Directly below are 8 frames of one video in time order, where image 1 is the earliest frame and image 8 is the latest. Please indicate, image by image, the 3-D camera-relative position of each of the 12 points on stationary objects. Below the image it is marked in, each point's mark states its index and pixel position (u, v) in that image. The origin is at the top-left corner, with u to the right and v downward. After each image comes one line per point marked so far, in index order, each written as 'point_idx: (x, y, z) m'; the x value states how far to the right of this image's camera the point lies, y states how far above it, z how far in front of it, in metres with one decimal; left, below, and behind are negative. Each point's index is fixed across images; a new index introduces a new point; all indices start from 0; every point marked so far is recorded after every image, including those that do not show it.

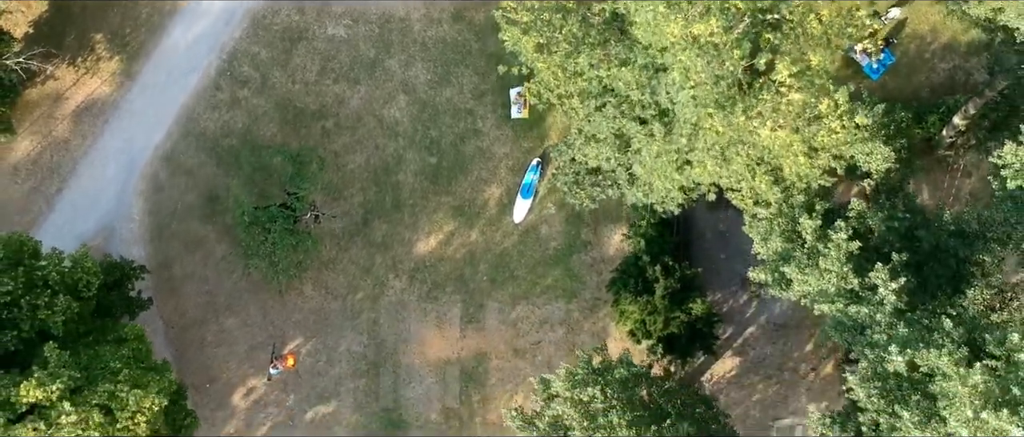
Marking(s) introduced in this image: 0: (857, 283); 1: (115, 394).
0: (+5.6, -1.1, +15.1) m
1: (-7.0, -3.1, +16.3) m
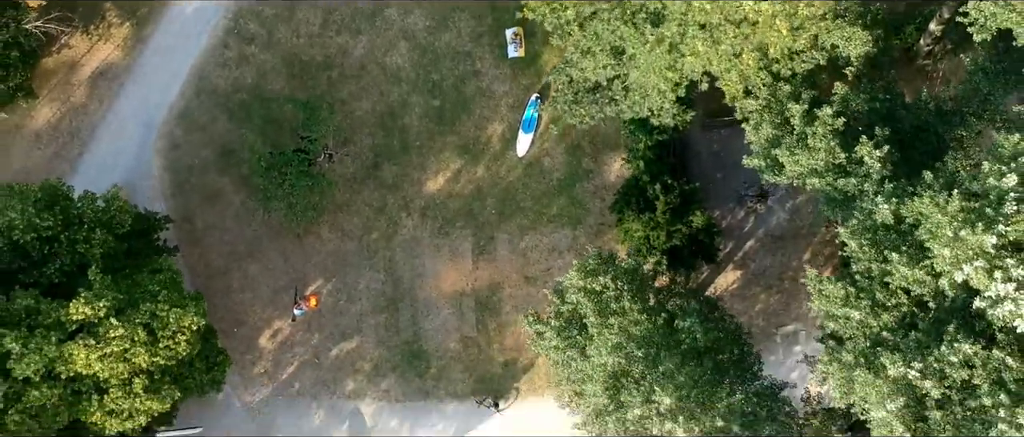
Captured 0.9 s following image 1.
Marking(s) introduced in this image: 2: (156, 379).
0: (+5.8, +1.1, +16.2) m
1: (-6.6, -1.8, +17.3) m
2: (-6.8, -3.1, +17.7) m
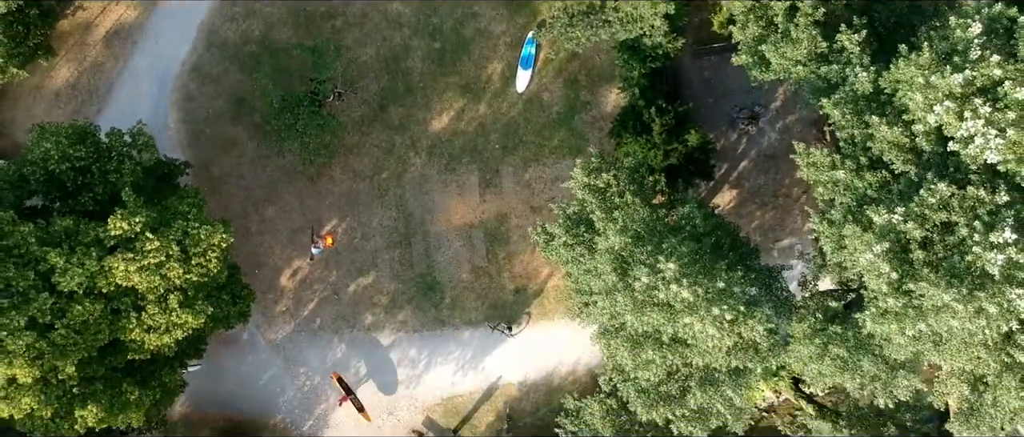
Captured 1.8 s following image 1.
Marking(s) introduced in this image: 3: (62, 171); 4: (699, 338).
0: (+5.9, +3.2, +17.3) m
1: (-6.4, -0.2, +18.4) m
2: (-6.5, -1.6, +18.8) m
3: (-9.0, +1.0, +18.6) m
4: (+3.2, -1.9, +16.2) m
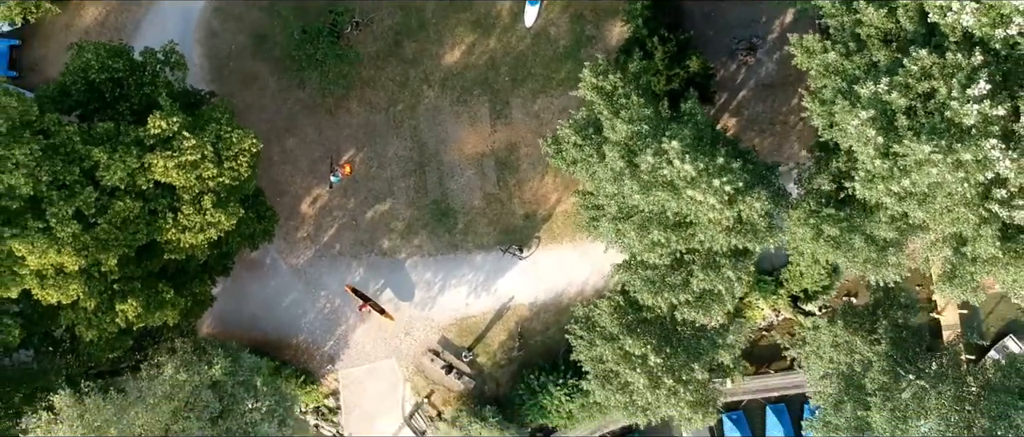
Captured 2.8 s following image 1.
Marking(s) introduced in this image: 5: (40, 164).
0: (+6.1, +5.3, +18.5) m
1: (-6.1, +1.8, +19.6) m
2: (-6.2, +0.4, +20.0) m
3: (-8.8, +3.0, +19.8) m
4: (+3.5, +0.2, +17.4) m
5: (-9.1, +1.1, +17.9) m
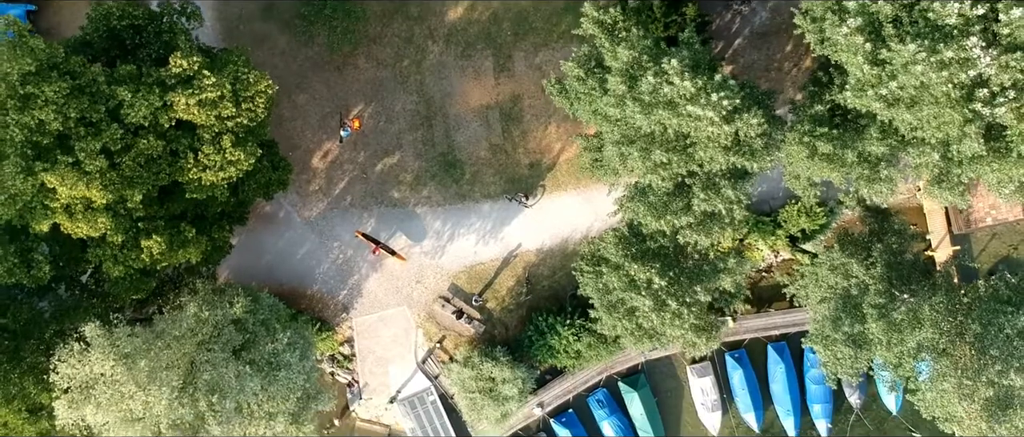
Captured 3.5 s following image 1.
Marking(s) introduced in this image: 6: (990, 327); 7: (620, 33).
0: (+6.1, +7.0, +19.3) m
1: (-6.0, +3.1, +20.4) m
2: (-6.1, +1.8, +20.8) m
3: (-8.7, +4.3, +20.7) m
4: (+3.7, +1.8, +18.2) m
5: (-9.0, +2.4, +18.7) m
6: (+9.7, -2.1, +18.8) m
7: (+2.4, +4.0, +20.0) m
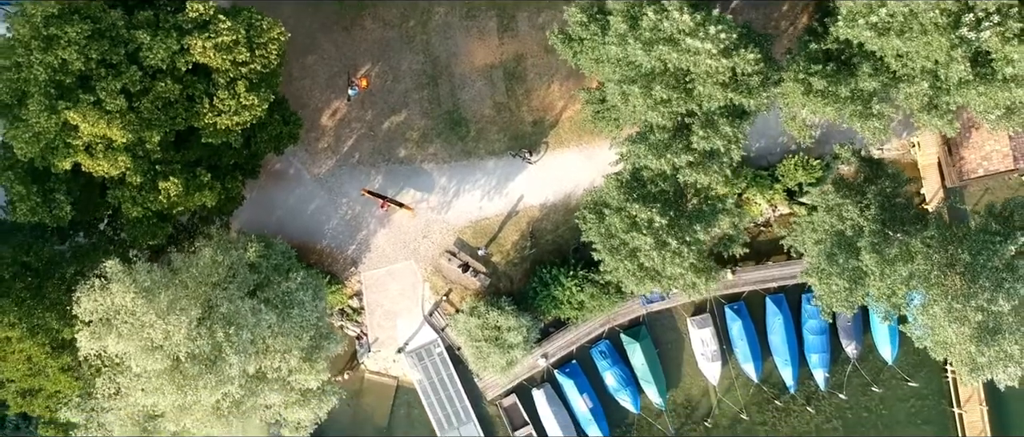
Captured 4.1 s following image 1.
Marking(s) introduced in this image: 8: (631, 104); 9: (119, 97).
0: (+6.2, +8.3, +20.0) m
1: (-5.9, +4.4, +21.1) m
2: (-6.0, +3.1, +21.5) m
3: (-8.6, +5.6, +21.4) m
4: (+3.8, +3.1, +18.9) m
5: (-8.9, +3.7, +19.4) m
6: (+9.9, -0.7, +19.5) m
7: (+2.5, +5.3, +20.7) m
8: (+2.5, +2.5, +19.9) m
9: (-8.3, +2.5, +19.5) m
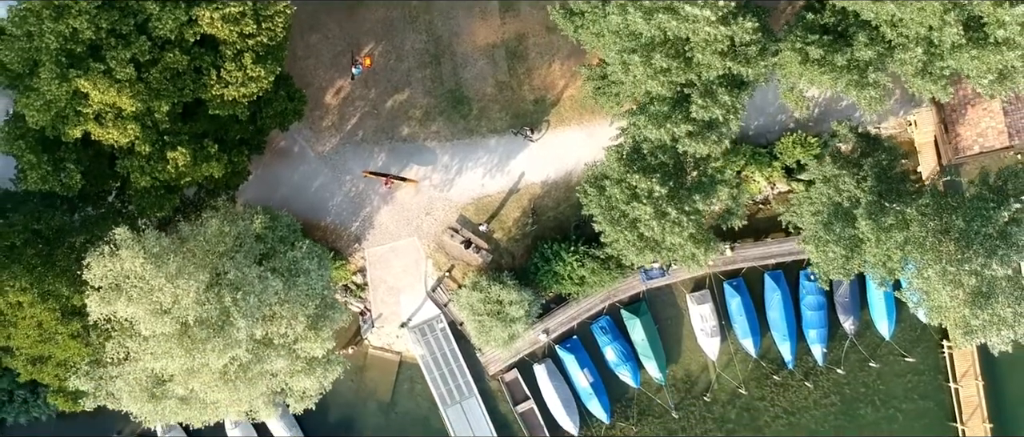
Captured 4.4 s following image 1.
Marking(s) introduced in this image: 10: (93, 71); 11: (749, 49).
0: (+6.3, +9.0, +20.4) m
1: (-5.9, +5.1, +21.5) m
2: (-5.9, +3.8, +21.9) m
3: (-8.5, +6.3, +21.7) m
4: (+3.8, +3.8, +19.2) m
5: (-8.8, +4.4, +19.7) m
6: (+9.9, 0.0, +19.8) m
7: (+2.5, +6.0, +21.0) m
8: (+2.6, +3.2, +20.3) m
9: (-8.2, +3.2, +19.8) m
10: (-8.9, +3.1, +19.6) m
11: (+5.1, +3.6, +19.6) m
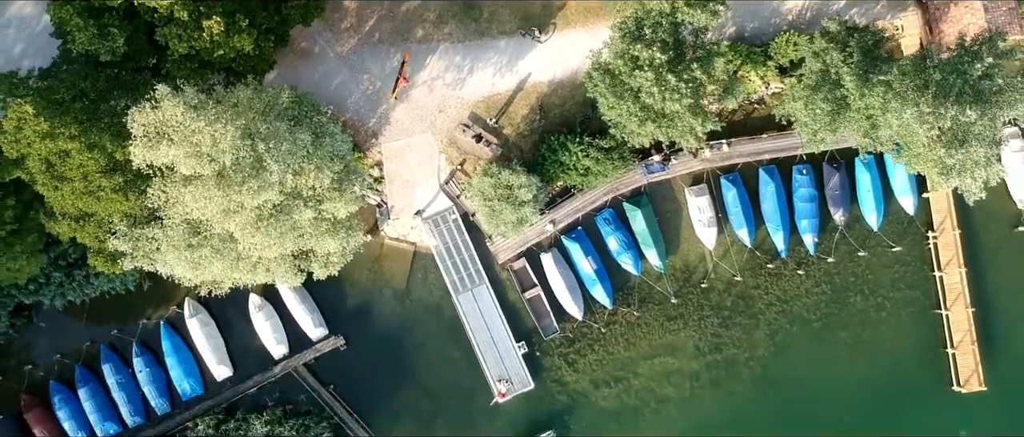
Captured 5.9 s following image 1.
0: (+6.6, +12.4, +22.1) m
1: (-5.6, +8.5, +23.2) m
2: (-5.6, +7.2, +23.5) m
3: (-8.2, +9.6, +23.4) m
4: (+4.1, +7.2, +20.9) m
5: (-8.5, +7.7, +21.4) m
6: (+10.2, +3.3, +21.5) m
7: (+2.8, +9.4, +22.7) m
8: (+2.9, +6.5, +21.9) m
9: (-7.9, +6.6, +21.5) m
10: (-8.6, +6.5, +21.2) m
11: (+5.3, +6.9, +21.2) m
